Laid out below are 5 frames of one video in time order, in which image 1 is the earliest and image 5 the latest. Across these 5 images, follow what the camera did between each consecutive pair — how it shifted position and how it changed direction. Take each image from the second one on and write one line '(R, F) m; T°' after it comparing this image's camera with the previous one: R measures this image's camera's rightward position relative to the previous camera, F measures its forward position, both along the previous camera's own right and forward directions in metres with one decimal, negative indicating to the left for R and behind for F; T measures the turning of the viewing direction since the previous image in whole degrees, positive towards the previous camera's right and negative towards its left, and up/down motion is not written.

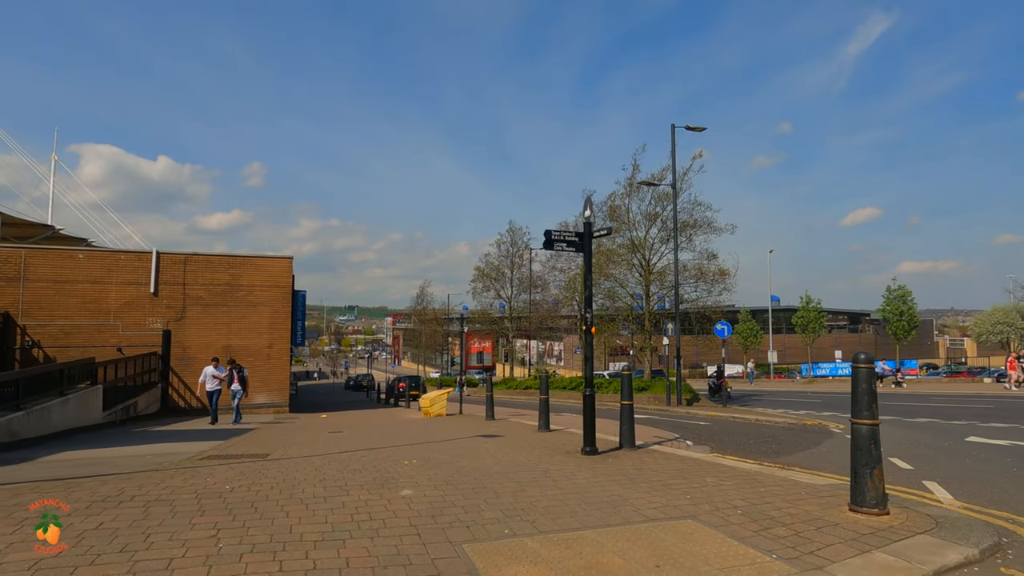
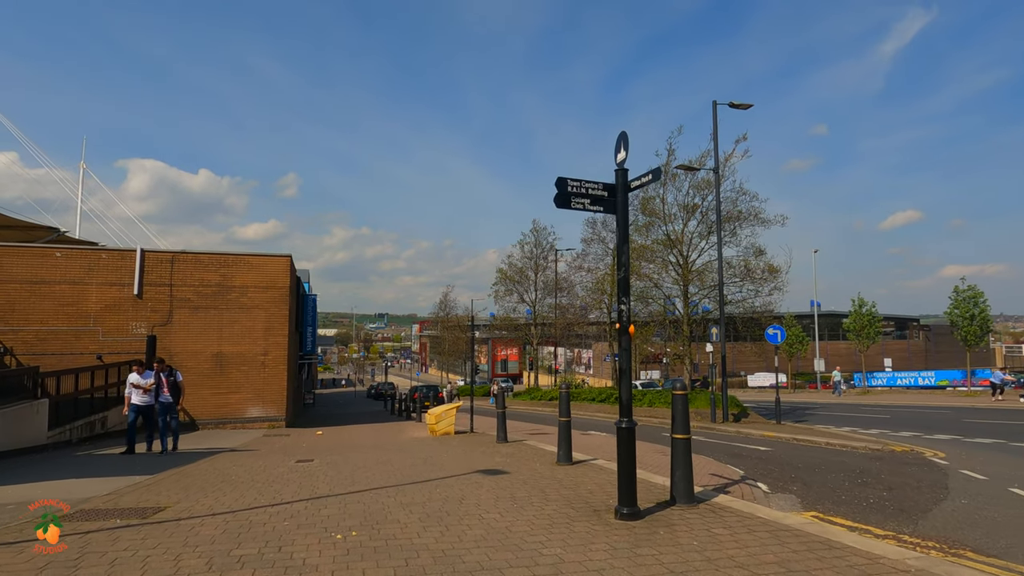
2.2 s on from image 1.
(+0.3, +2.5) m; -4°
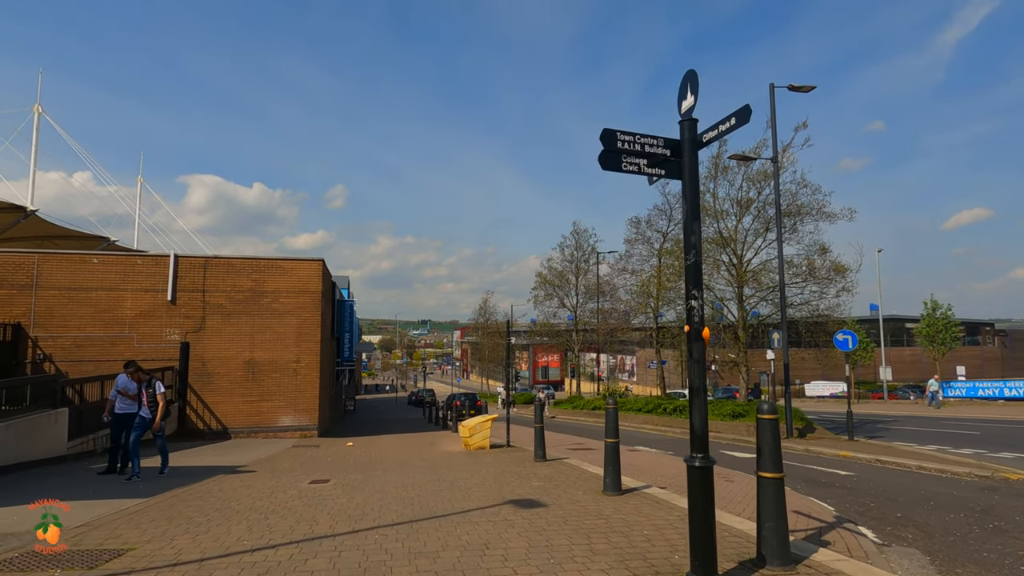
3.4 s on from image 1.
(+0.1, +1.2) m; -5°
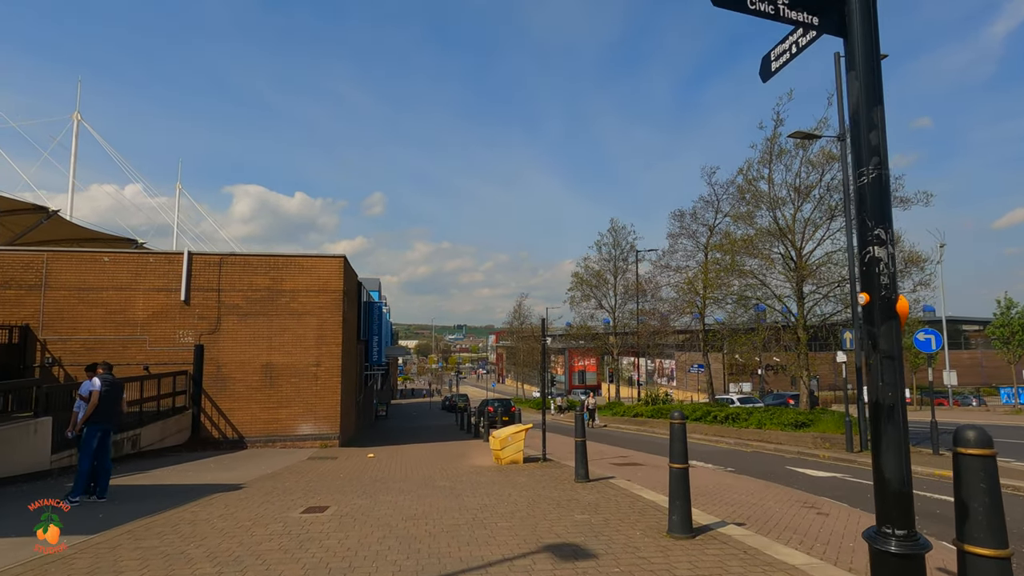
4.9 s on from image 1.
(0.0, +1.7) m; -4°
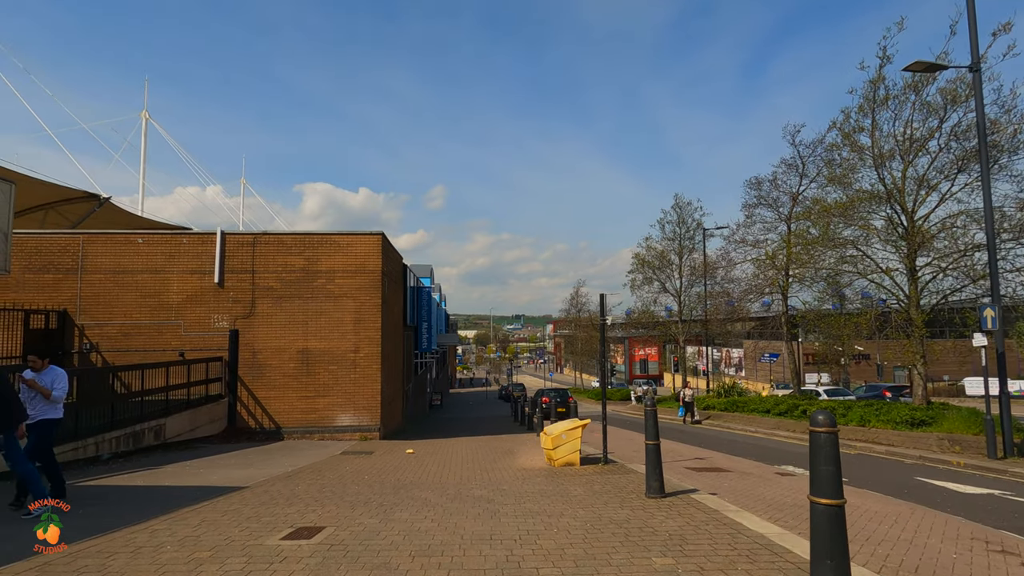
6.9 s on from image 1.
(+0.1, +2.0) m; -7°
